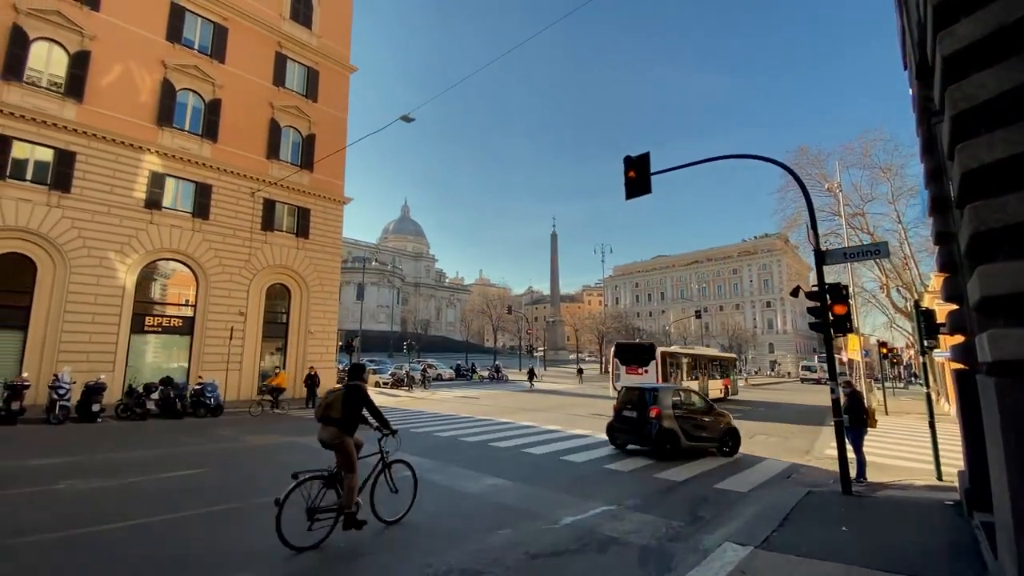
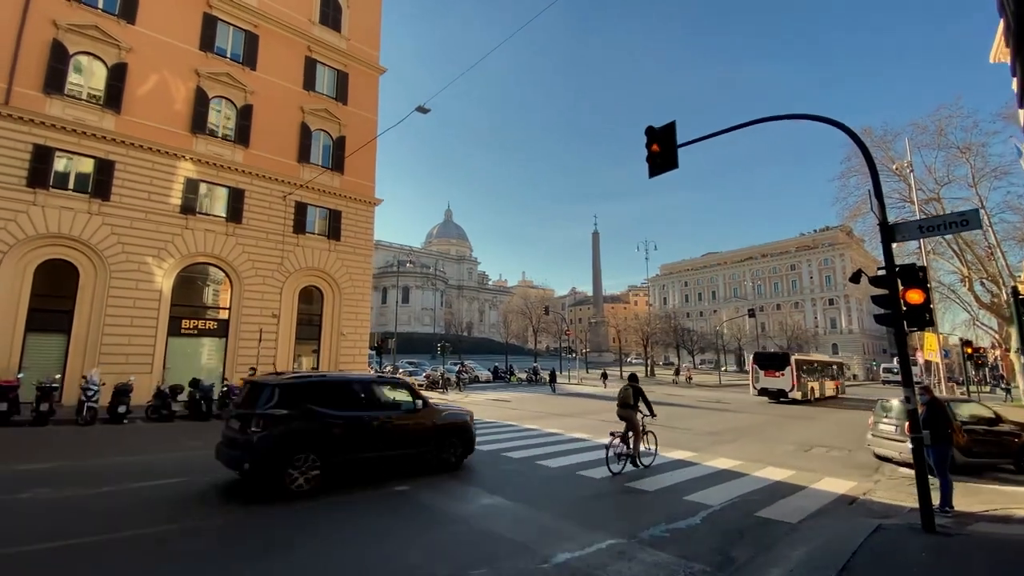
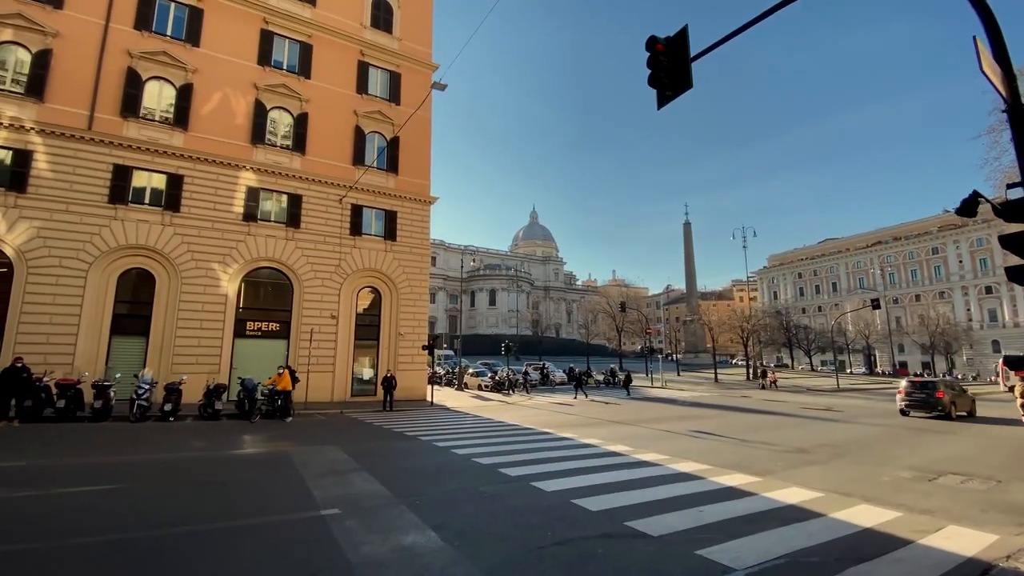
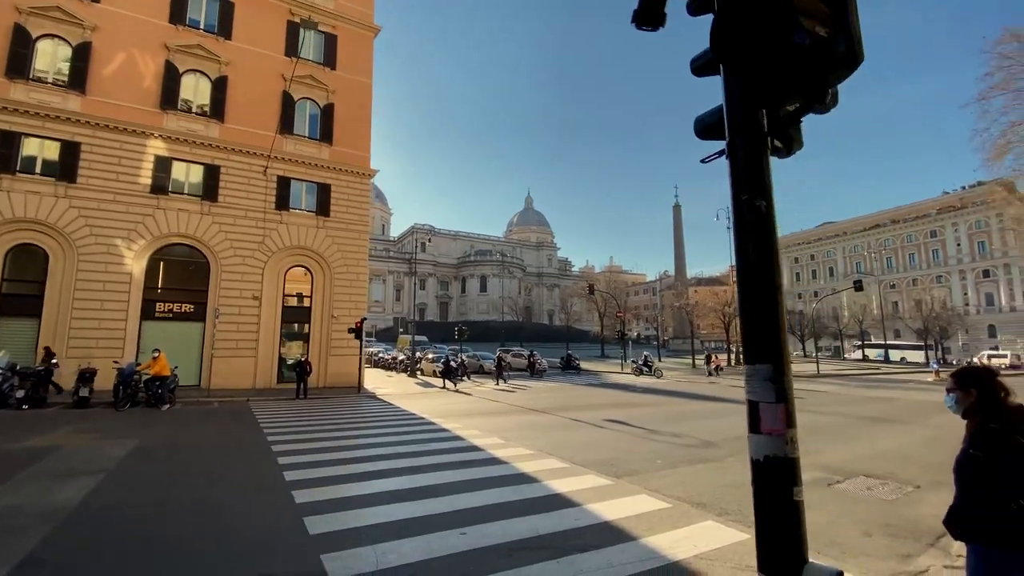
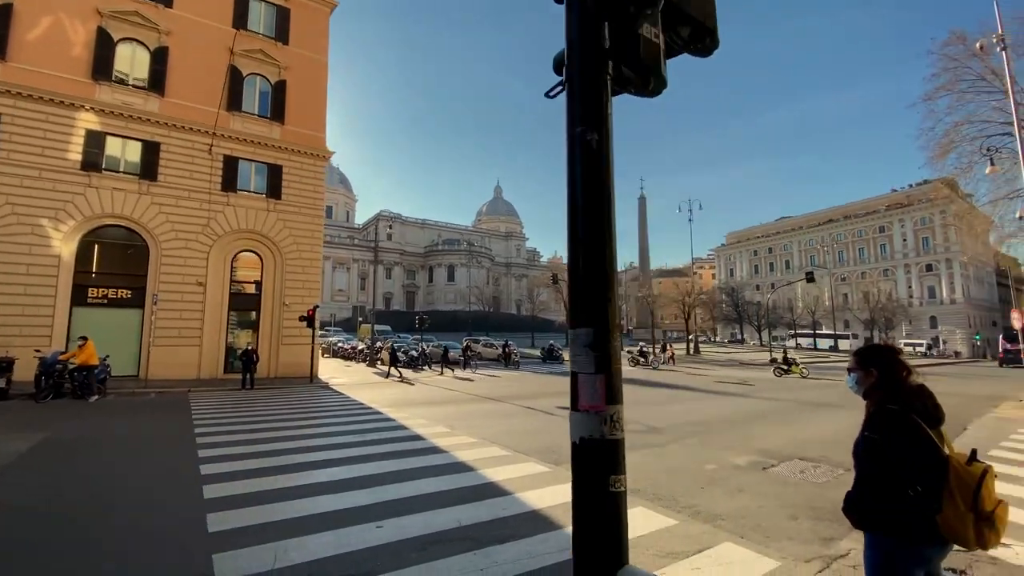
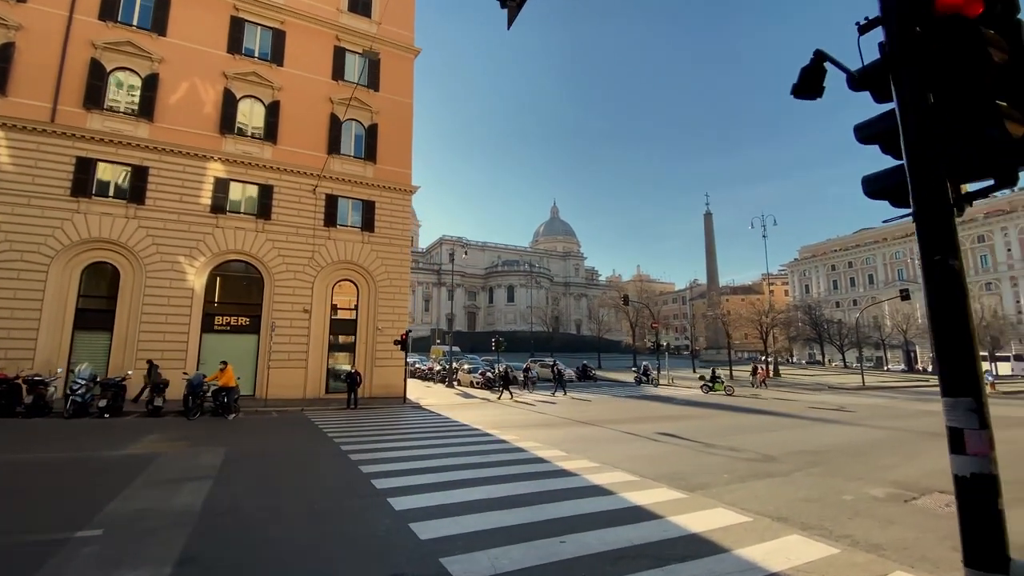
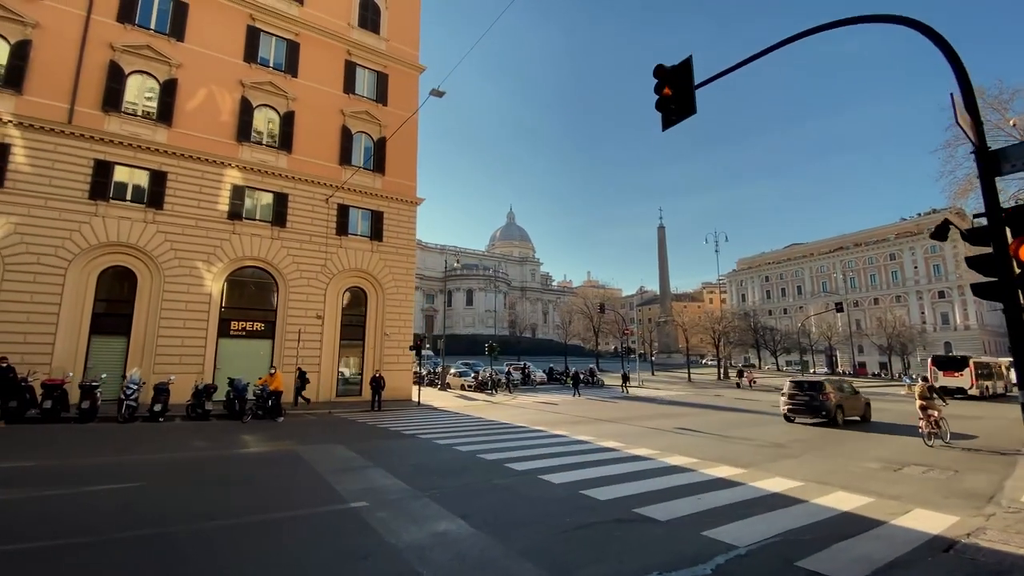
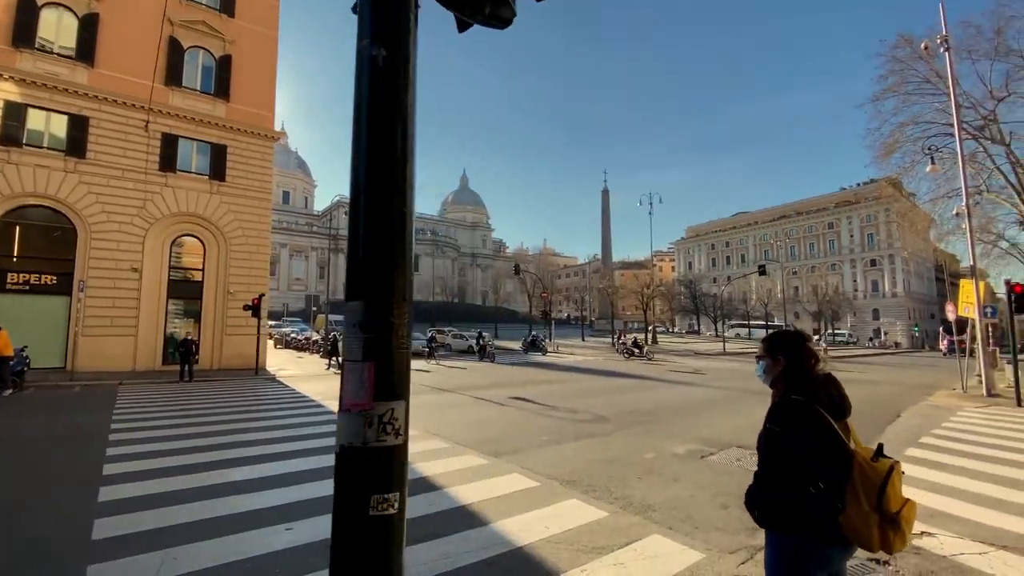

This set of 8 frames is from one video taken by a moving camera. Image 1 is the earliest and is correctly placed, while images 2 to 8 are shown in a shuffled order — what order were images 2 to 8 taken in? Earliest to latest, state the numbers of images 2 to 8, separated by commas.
2, 7, 3, 6, 4, 5, 8
